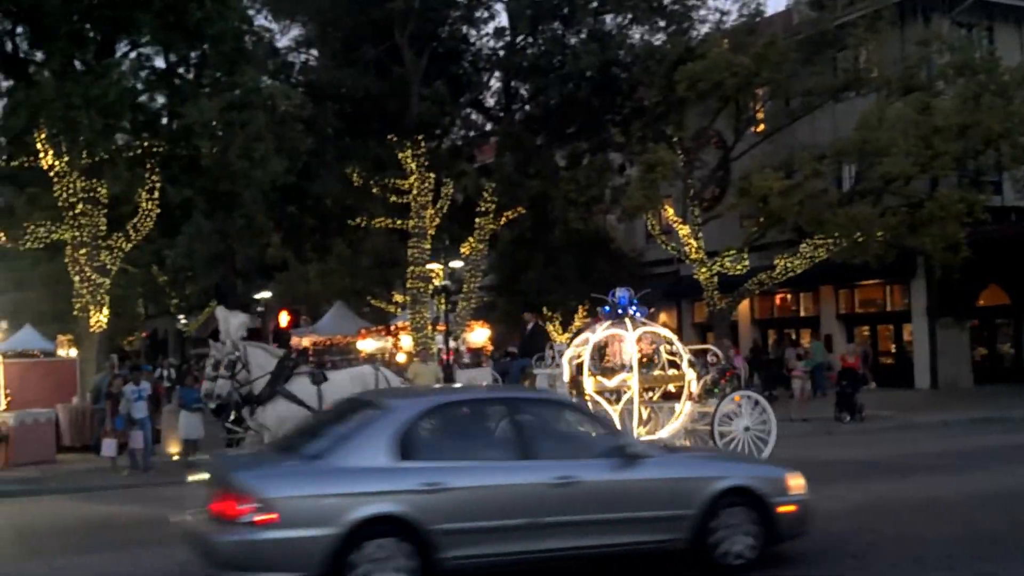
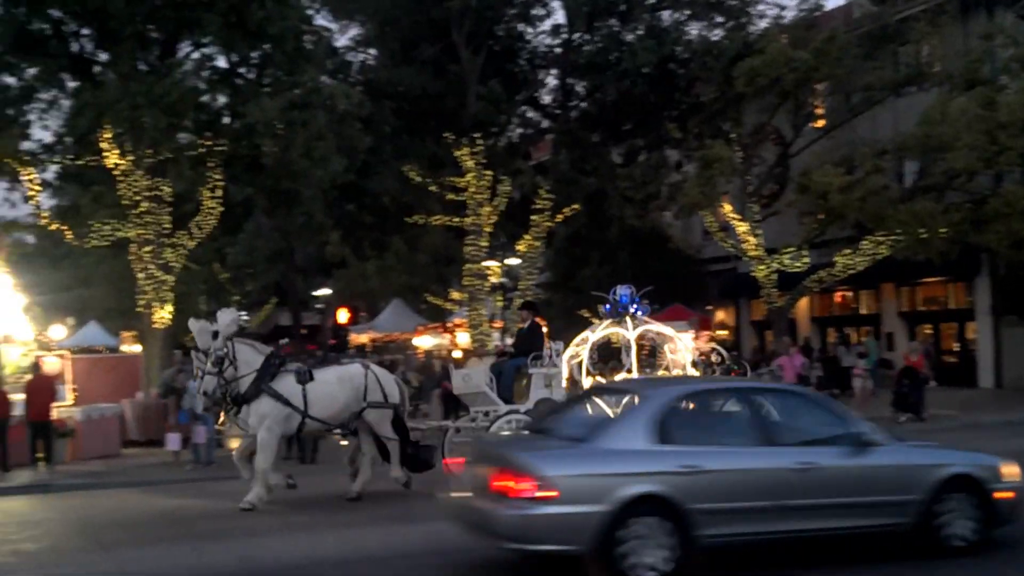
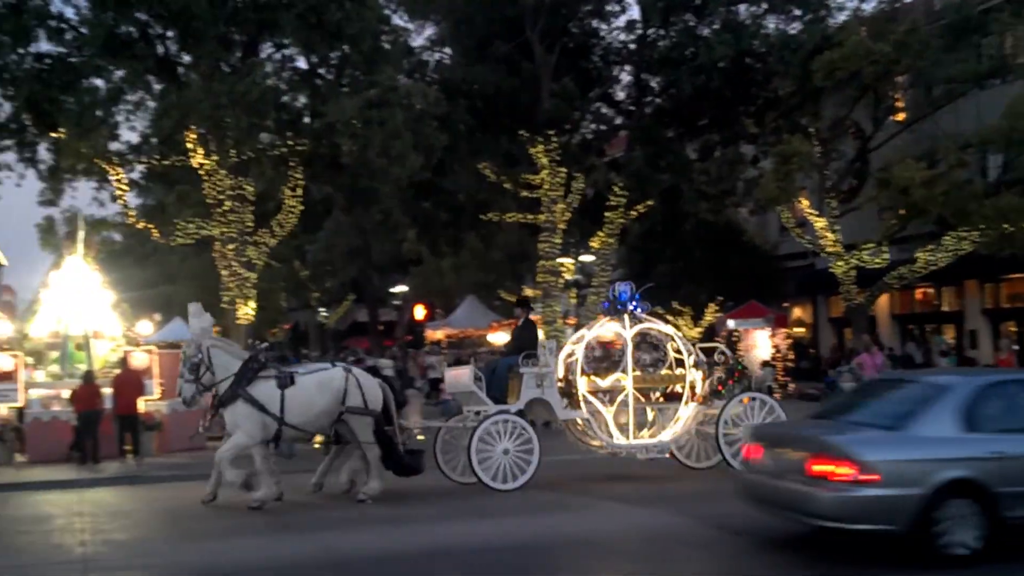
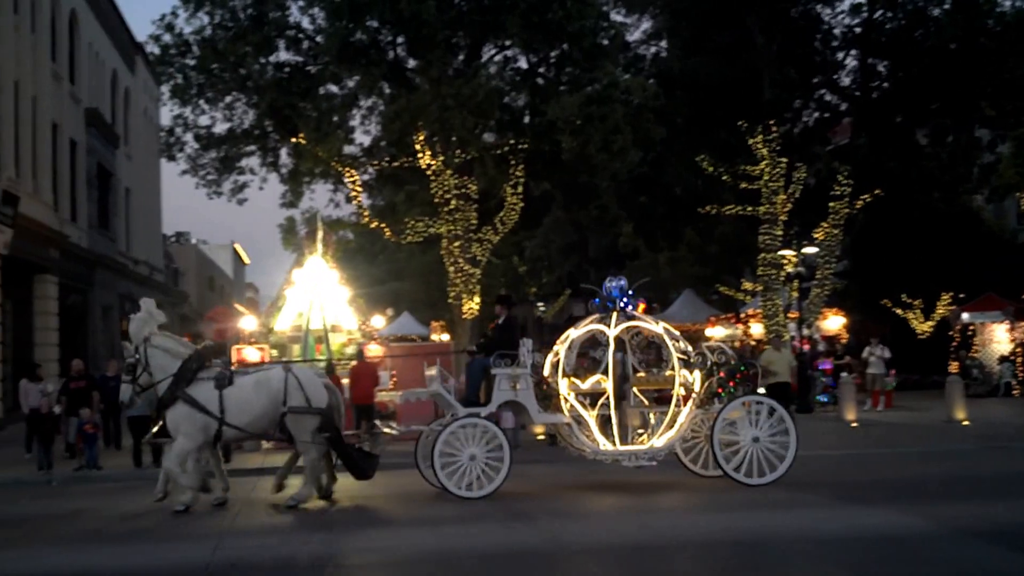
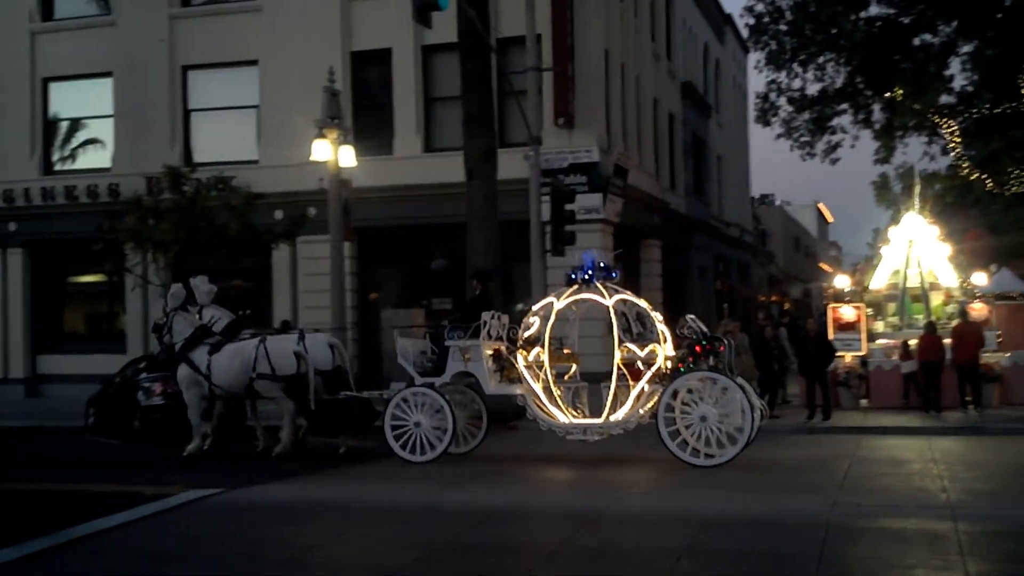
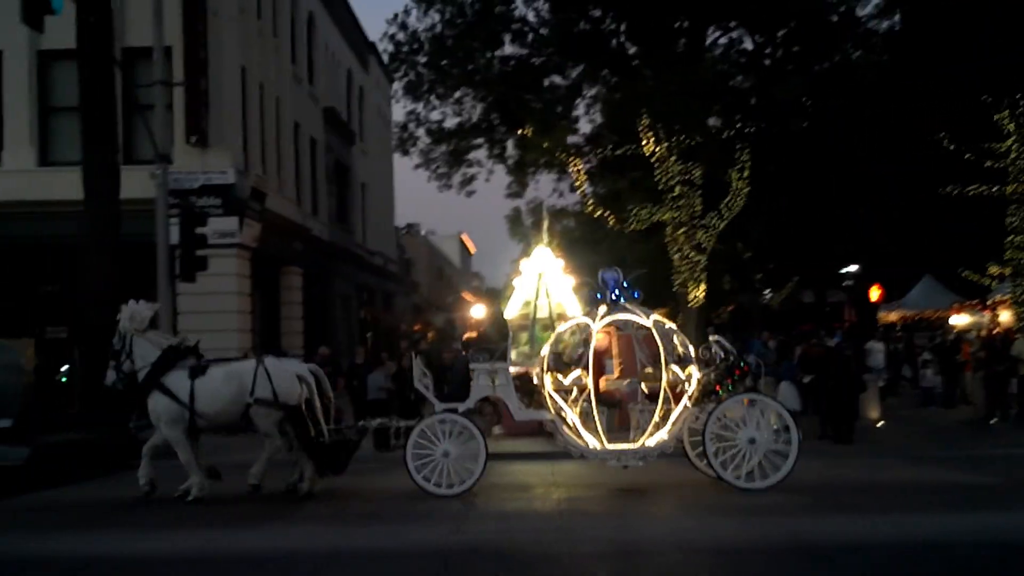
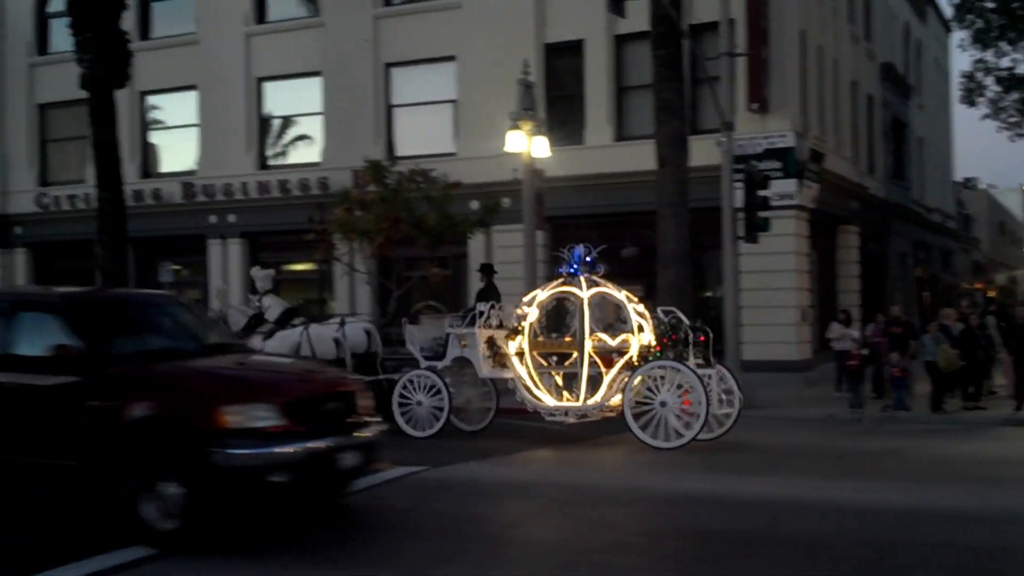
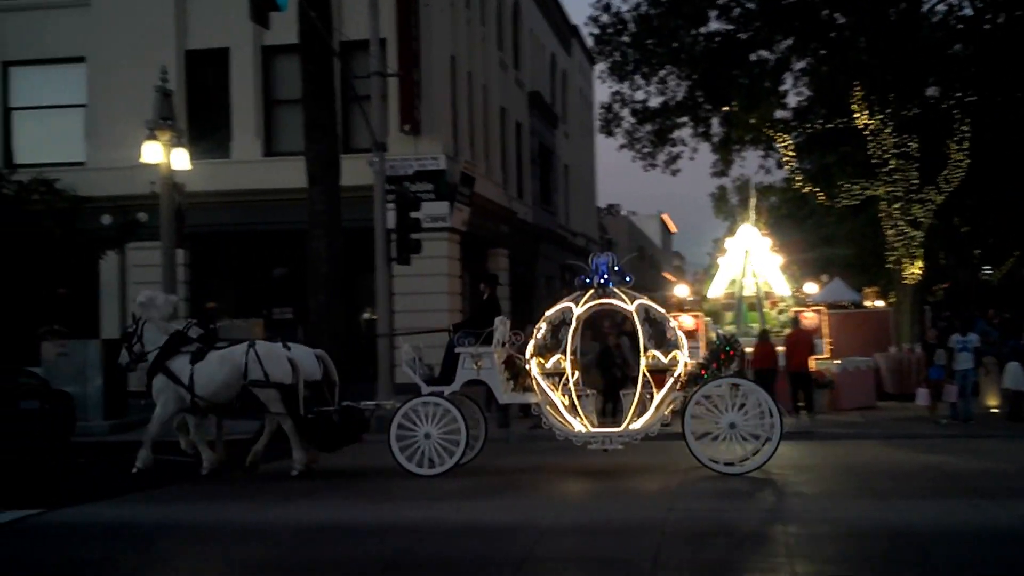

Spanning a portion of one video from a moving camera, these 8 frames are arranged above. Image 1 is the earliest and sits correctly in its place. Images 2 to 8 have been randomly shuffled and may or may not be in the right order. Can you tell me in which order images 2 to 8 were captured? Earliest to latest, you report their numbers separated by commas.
2, 3, 4, 6, 8, 5, 7
